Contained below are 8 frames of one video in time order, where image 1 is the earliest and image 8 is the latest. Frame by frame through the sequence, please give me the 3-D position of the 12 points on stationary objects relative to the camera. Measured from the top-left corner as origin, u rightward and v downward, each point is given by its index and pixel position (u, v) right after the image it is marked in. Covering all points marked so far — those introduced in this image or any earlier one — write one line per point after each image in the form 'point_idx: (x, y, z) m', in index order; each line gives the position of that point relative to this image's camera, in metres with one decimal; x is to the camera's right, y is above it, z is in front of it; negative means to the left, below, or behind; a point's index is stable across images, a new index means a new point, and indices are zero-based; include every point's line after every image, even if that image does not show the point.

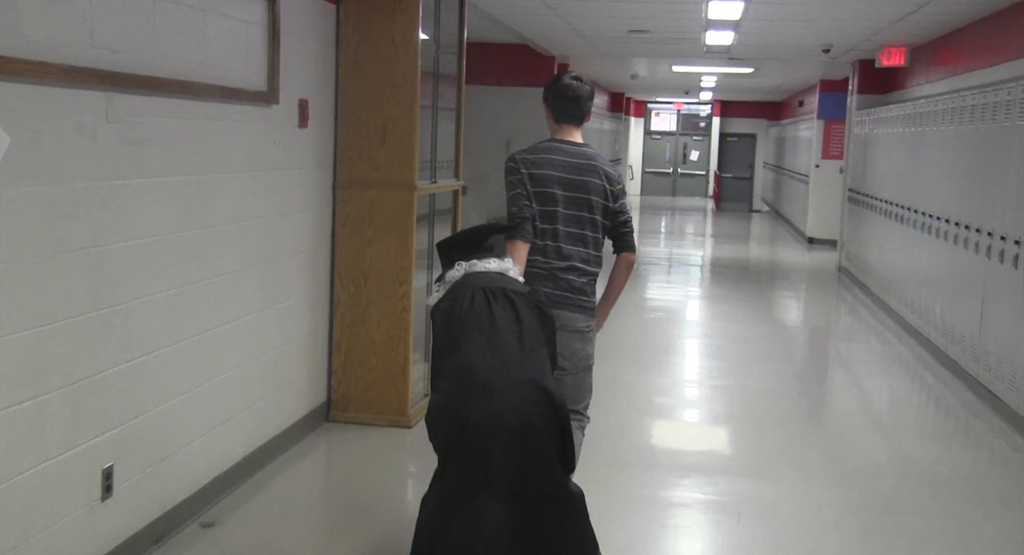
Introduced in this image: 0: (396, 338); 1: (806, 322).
0: (-0.5, -0.3, +4.4) m
1: (+2.5, -0.4, +8.3) m
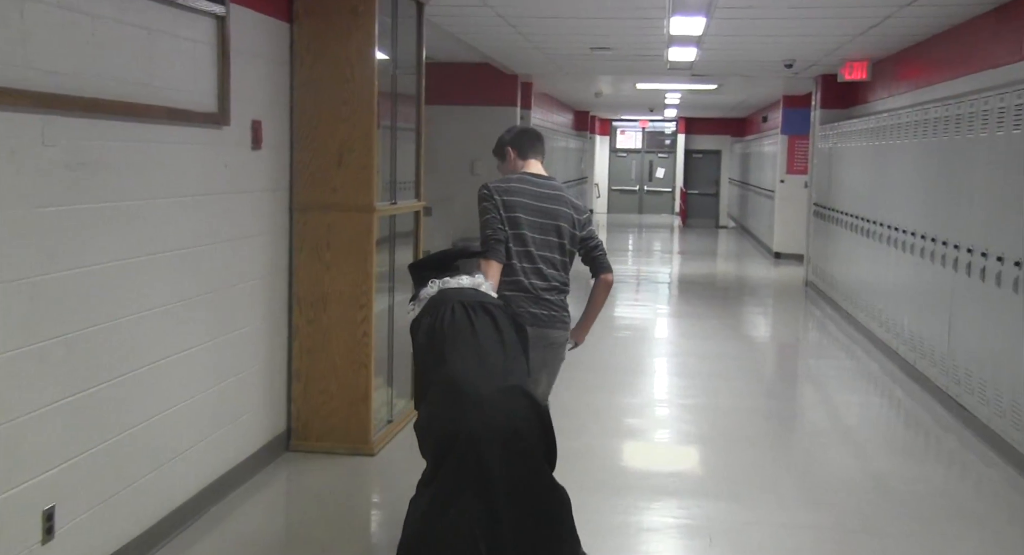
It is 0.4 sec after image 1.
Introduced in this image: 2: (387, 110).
0: (-0.7, -0.4, +4.3) m
1: (+2.2, -0.5, +8.3) m
2: (-0.6, +0.8, +4.7) m
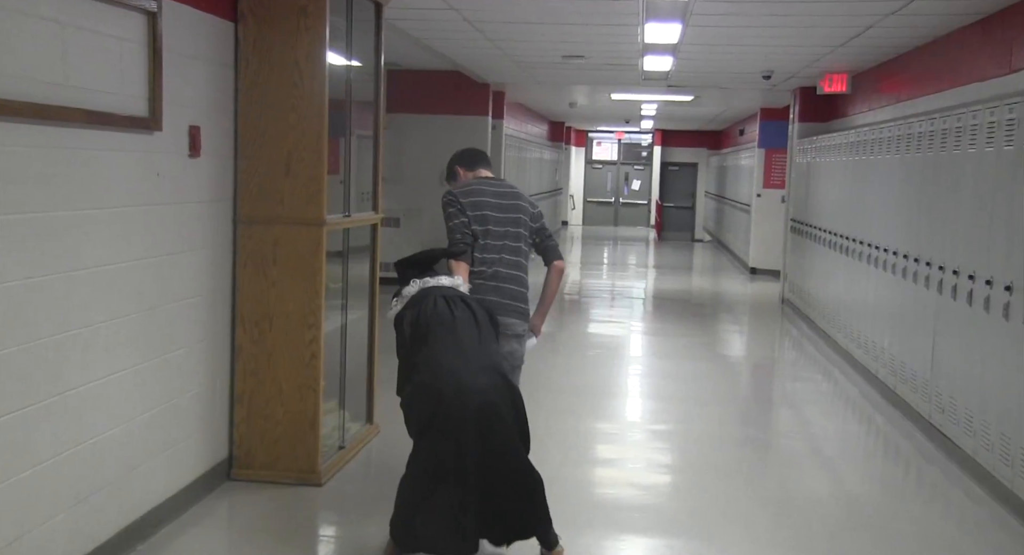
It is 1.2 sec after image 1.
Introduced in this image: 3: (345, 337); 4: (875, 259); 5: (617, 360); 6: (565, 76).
0: (-0.9, -0.5, +4.0) m
1: (+2.0, -0.6, +8.1) m
2: (-0.8, +0.7, +4.4) m
3: (-0.8, -0.3, +4.5) m
4: (+2.6, +0.1, +7.0) m
5: (+0.8, -0.7, +7.7) m
6: (+0.6, +2.1, +10.2) m
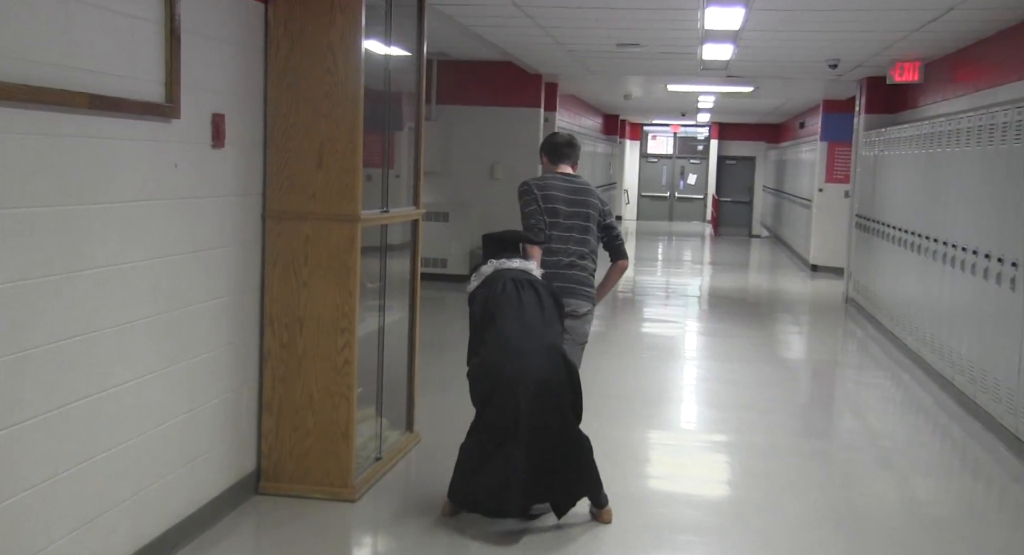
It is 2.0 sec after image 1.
0: (-0.7, -0.5, +3.7) m
1: (+2.4, -0.6, +7.6) m
2: (-0.6, +0.7, +4.1) m
3: (-0.6, -0.3, +4.3) m
4: (+3.0, +0.1, +6.6) m
5: (+1.2, -0.6, +7.4) m
6: (+1.1, +2.1, +9.8) m
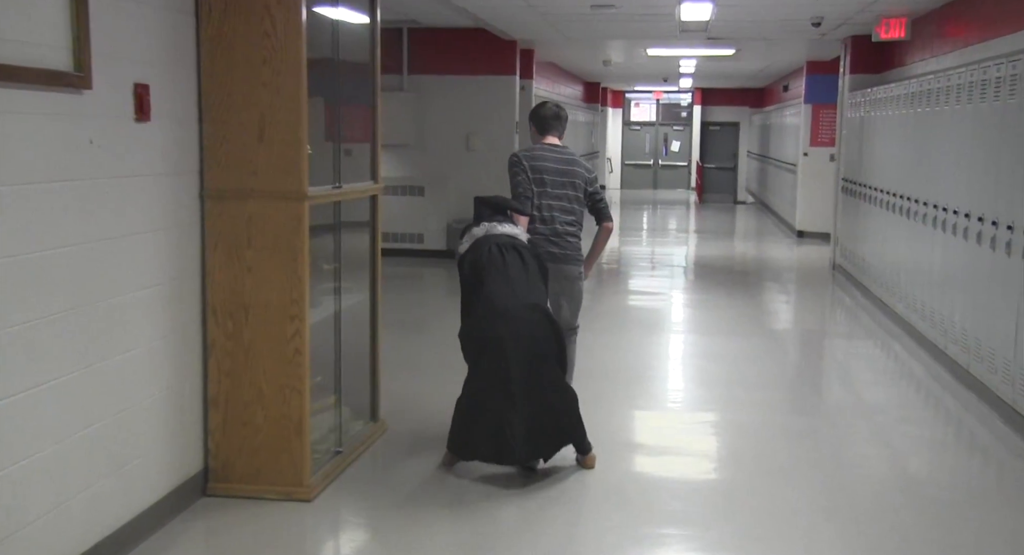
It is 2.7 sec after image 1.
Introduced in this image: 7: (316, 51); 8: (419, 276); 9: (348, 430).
0: (-0.8, -0.4, +3.4) m
1: (+2.2, -0.4, +7.4) m
2: (-0.7, +0.8, +3.8) m
3: (-0.7, -0.2, +4.0) m
4: (+2.8, +0.4, +6.3) m
5: (+1.1, -0.4, +7.1) m
6: (+0.8, +2.4, +9.5) m
7: (-0.7, +0.9, +3.7) m
8: (-0.9, 0.0, +9.8) m
9: (-0.7, -0.6, +4.1) m
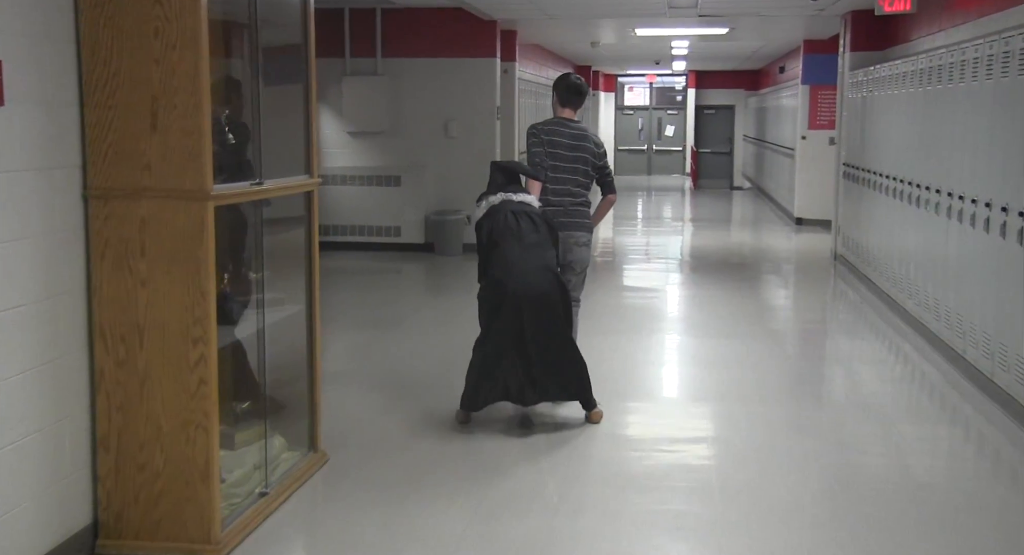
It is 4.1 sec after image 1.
0: (-1.0, -0.4, +2.9) m
1: (+2.0, -0.4, +6.8) m
2: (-0.9, +0.8, +3.2) m
3: (-0.9, -0.2, +3.4) m
4: (+2.6, +0.4, +5.7) m
5: (+0.9, -0.4, +6.6) m
6: (+0.6, +2.5, +8.9) m
7: (-0.9, +0.8, +3.1) m
8: (-1.1, +0.1, +9.2) m
9: (-0.8, -0.7, +3.6) m
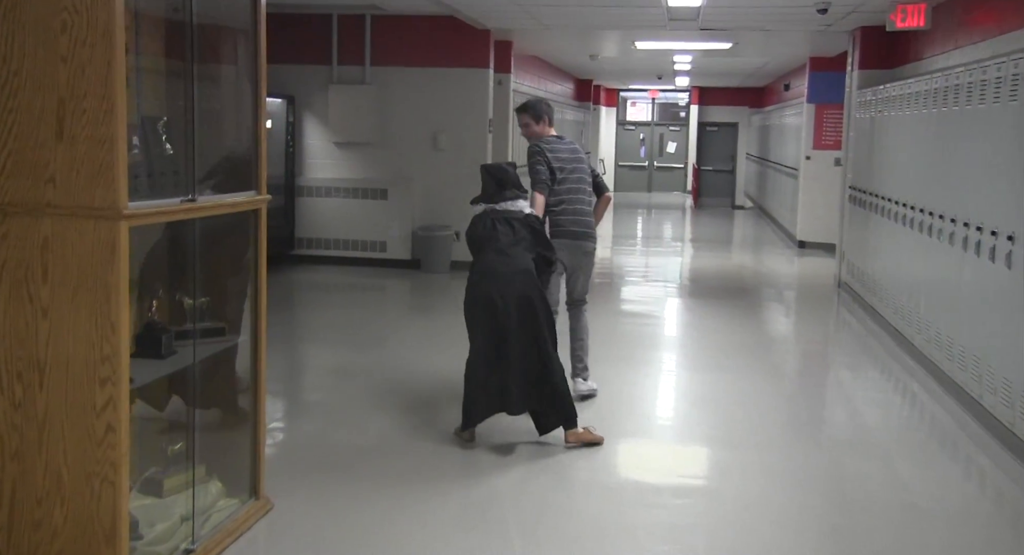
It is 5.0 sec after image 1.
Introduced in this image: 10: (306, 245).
0: (-1.1, -0.5, +2.5) m
1: (+1.9, -0.5, +6.5) m
2: (-1.0, +0.7, +2.9) m
3: (-1.0, -0.3, +3.0) m
4: (+2.5, +0.2, +5.4) m
5: (+0.8, -0.6, +6.2) m
6: (+0.6, +2.3, +8.5) m
7: (-1.0, +0.7, +2.7) m
8: (-1.2, -0.1, +8.8) m
9: (-1.0, -0.8, +3.2) m
10: (-2.0, +0.3, +9.6) m
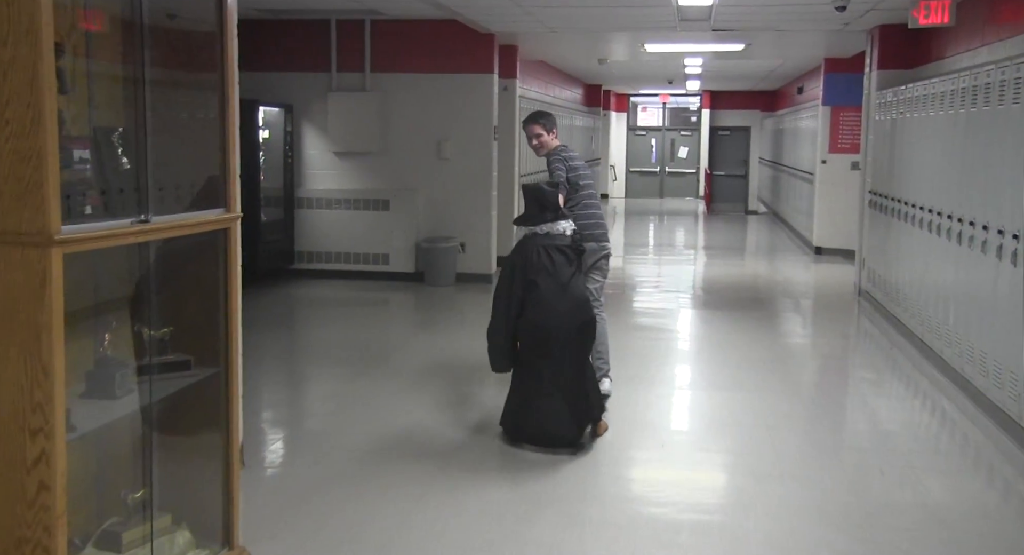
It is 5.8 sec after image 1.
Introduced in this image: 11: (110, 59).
0: (-1.1, -0.6, +2.2) m
1: (+1.9, -0.6, +6.1) m
2: (-1.0, +0.6, +2.5) m
3: (-1.0, -0.4, +2.7) m
4: (+2.5, +0.1, +5.0) m
5: (+0.8, -0.7, +5.8) m
6: (+0.6, +2.2, +8.2) m
7: (-1.0, +0.7, +2.4) m
8: (-1.1, -0.2, +8.5) m
9: (-1.0, -0.8, +2.9) m
10: (-2.0, +0.2, +9.3) m
11: (-1.0, +0.6, +2.6) m
